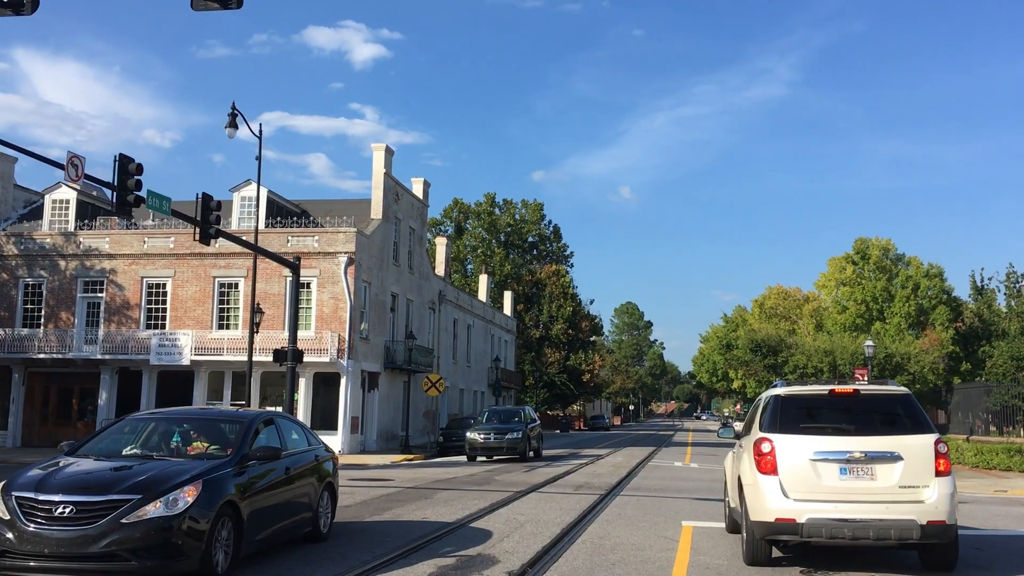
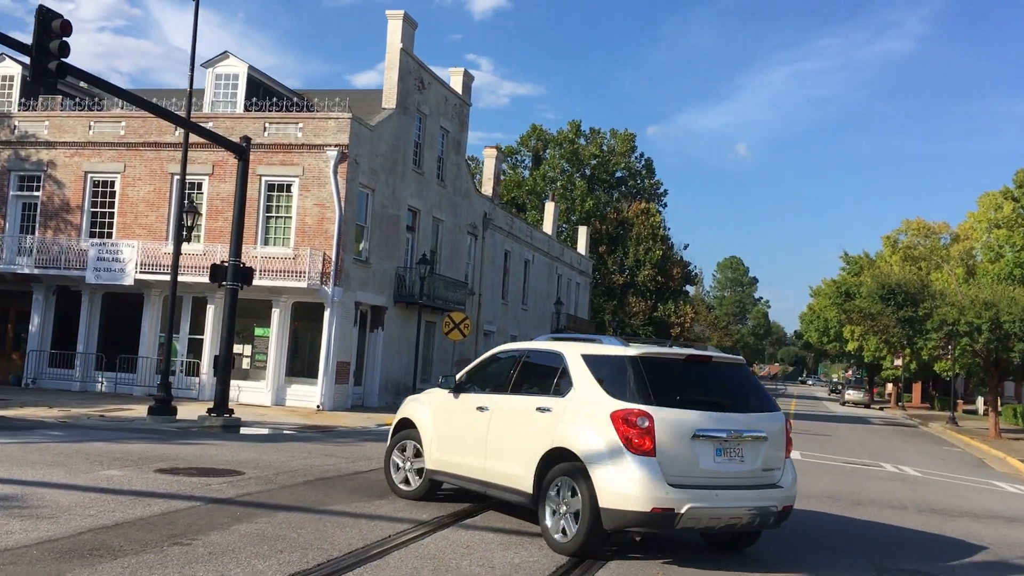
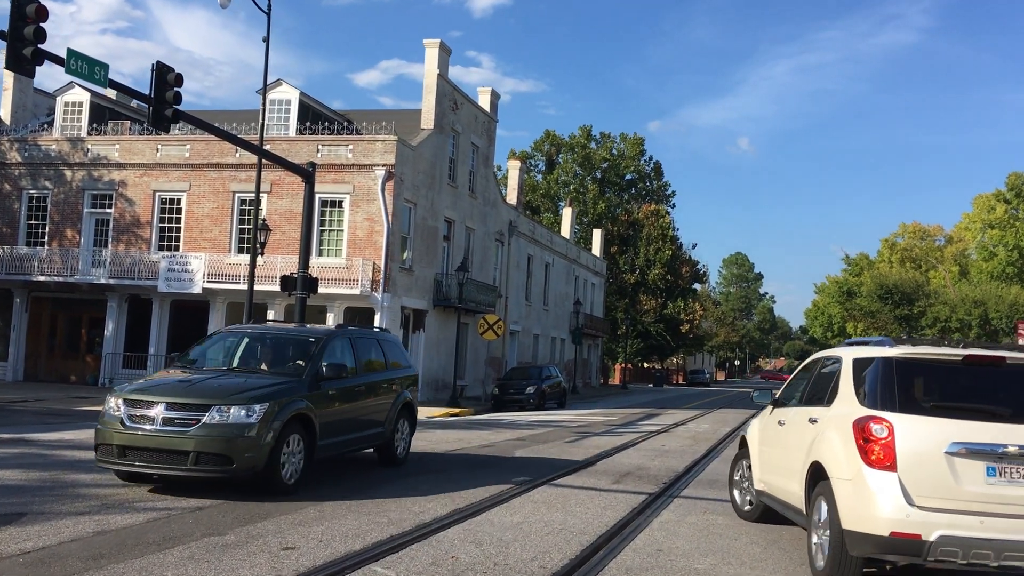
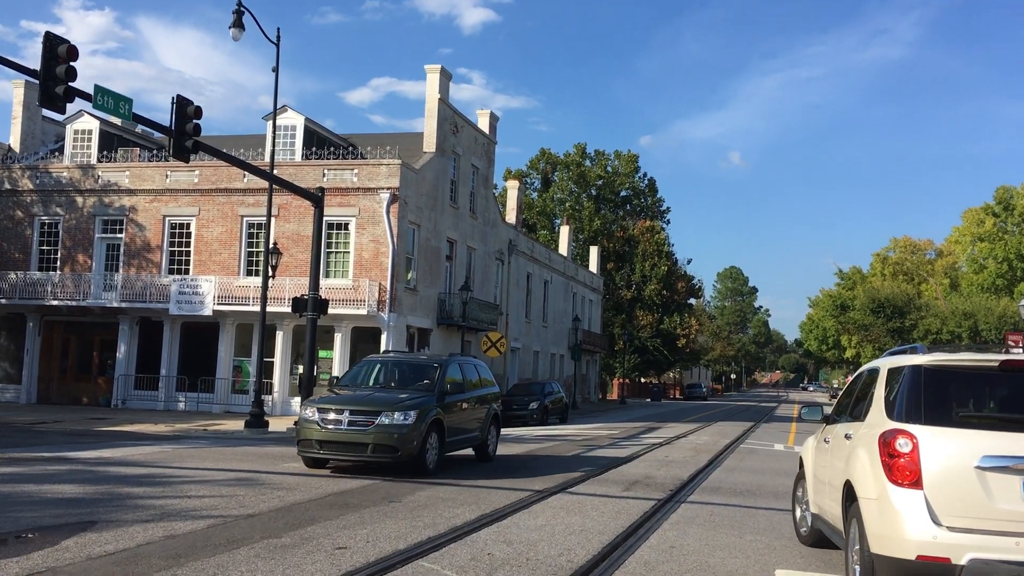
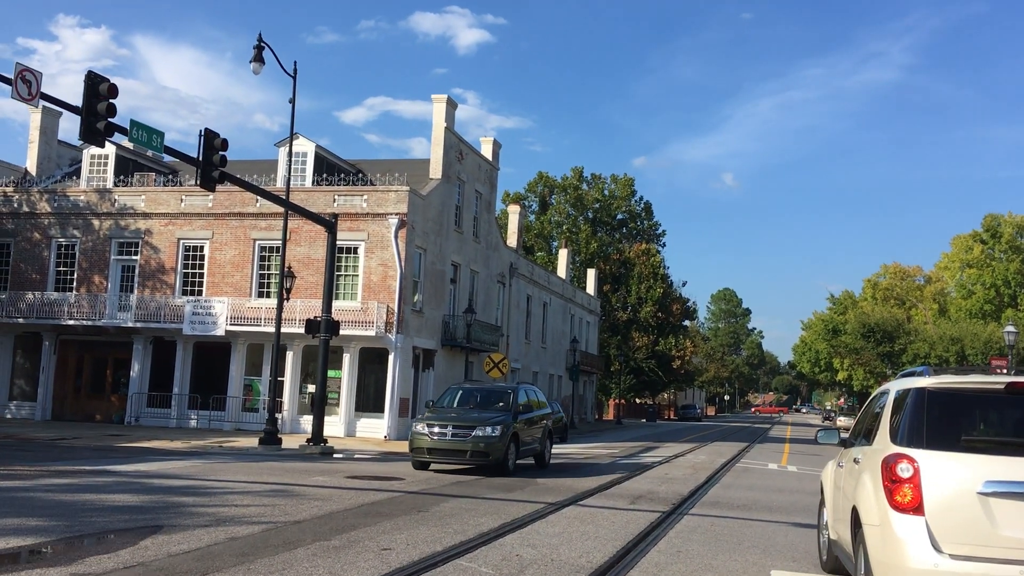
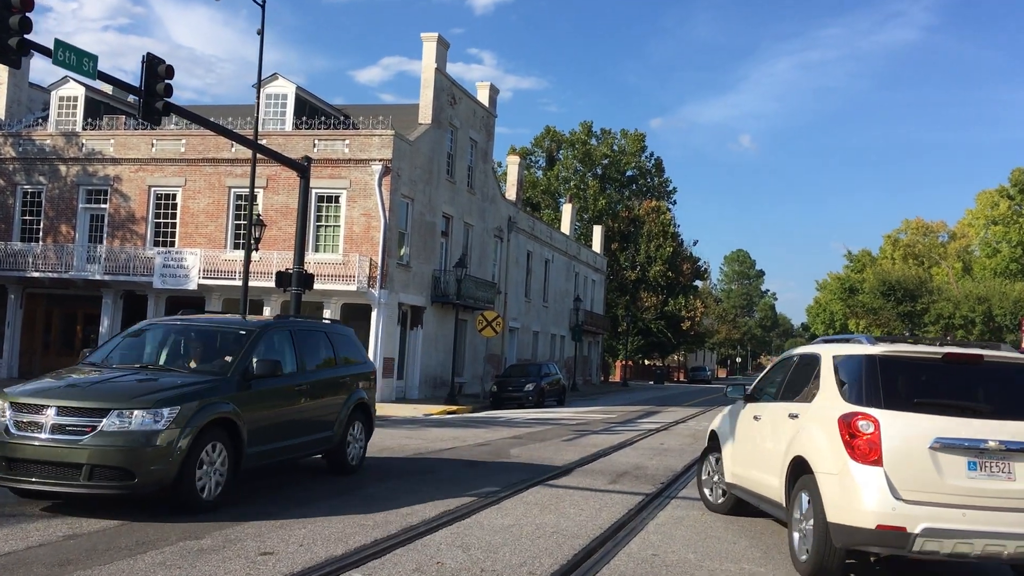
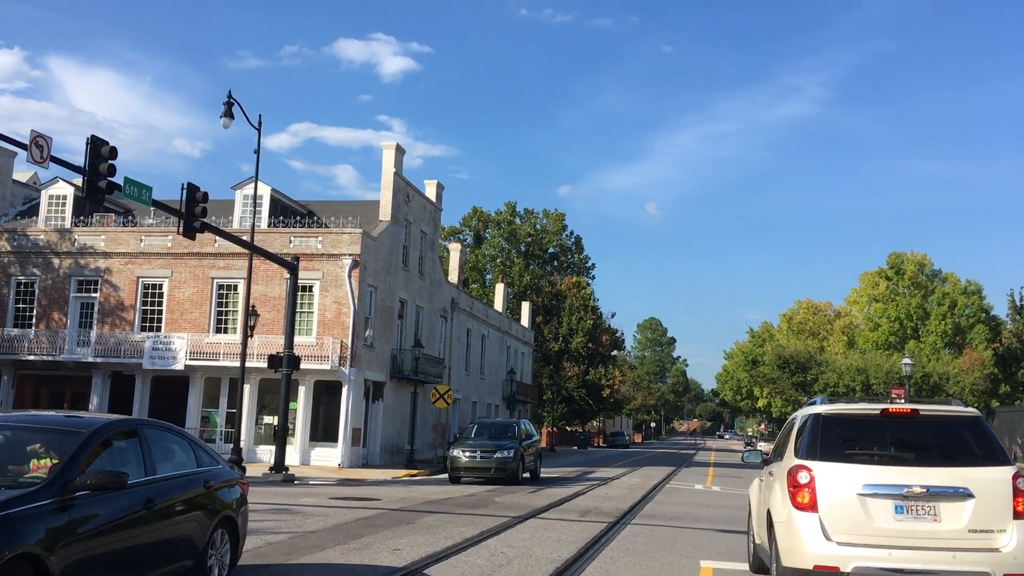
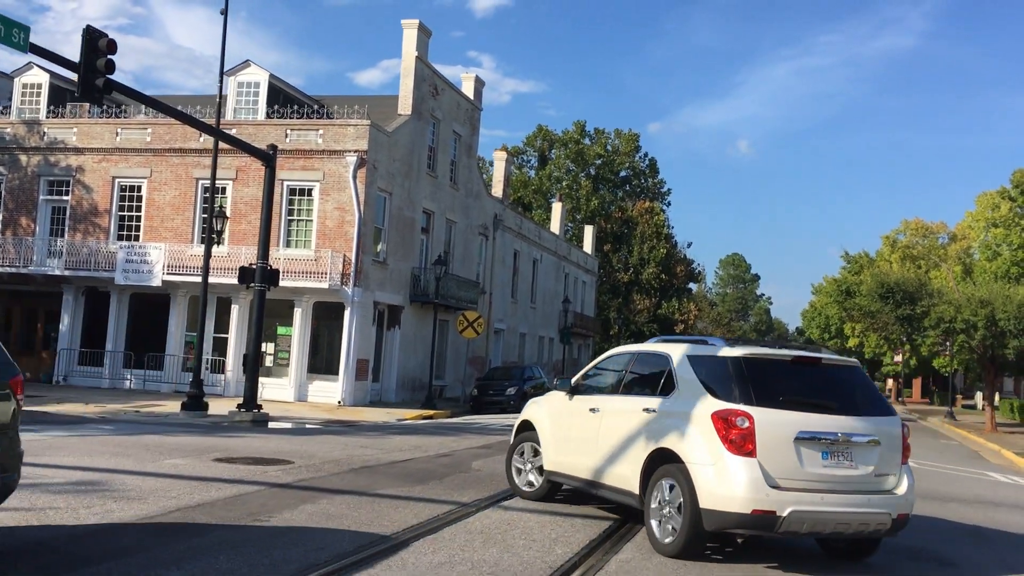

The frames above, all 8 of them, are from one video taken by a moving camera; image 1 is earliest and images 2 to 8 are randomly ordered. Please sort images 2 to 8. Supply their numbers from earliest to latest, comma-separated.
7, 5, 4, 3, 6, 8, 2
